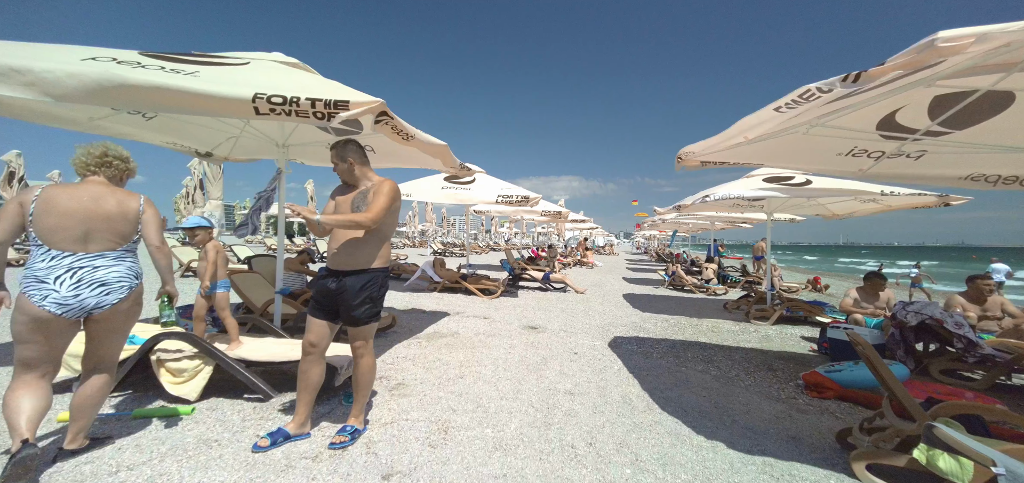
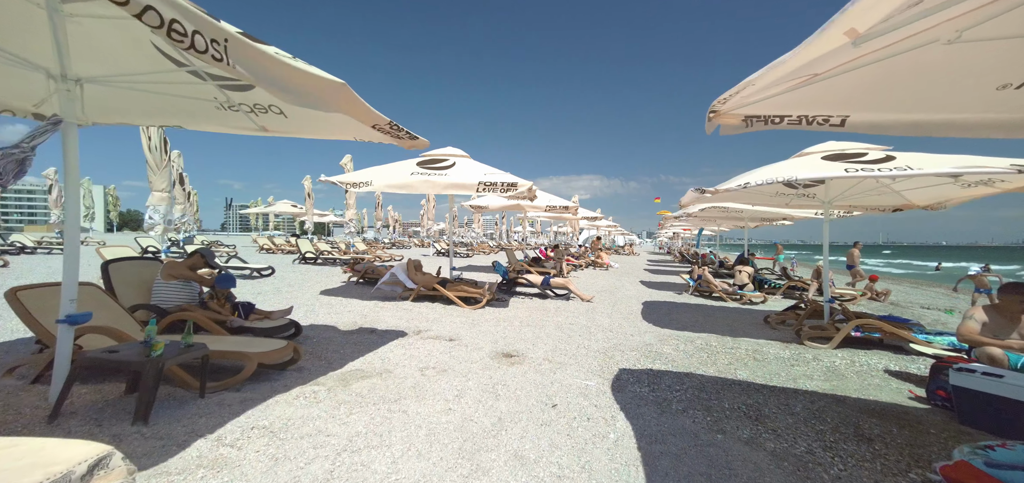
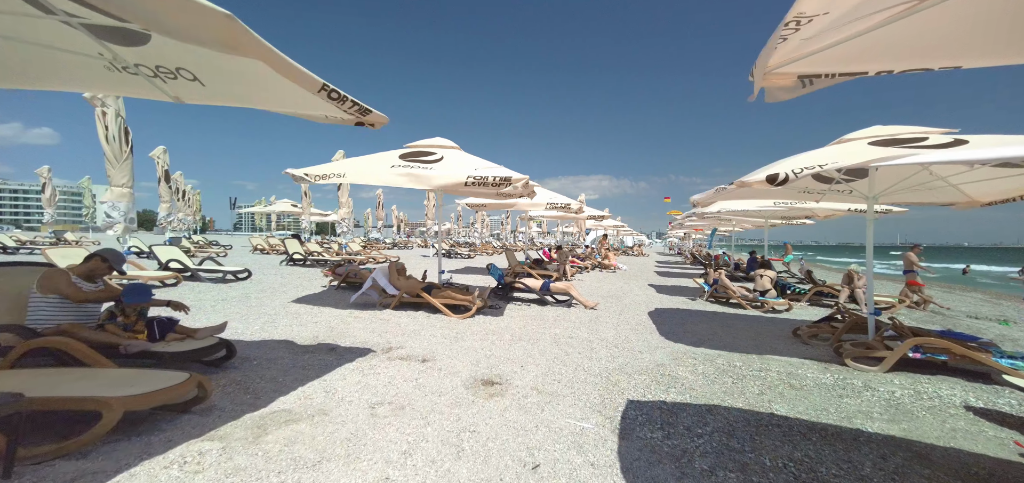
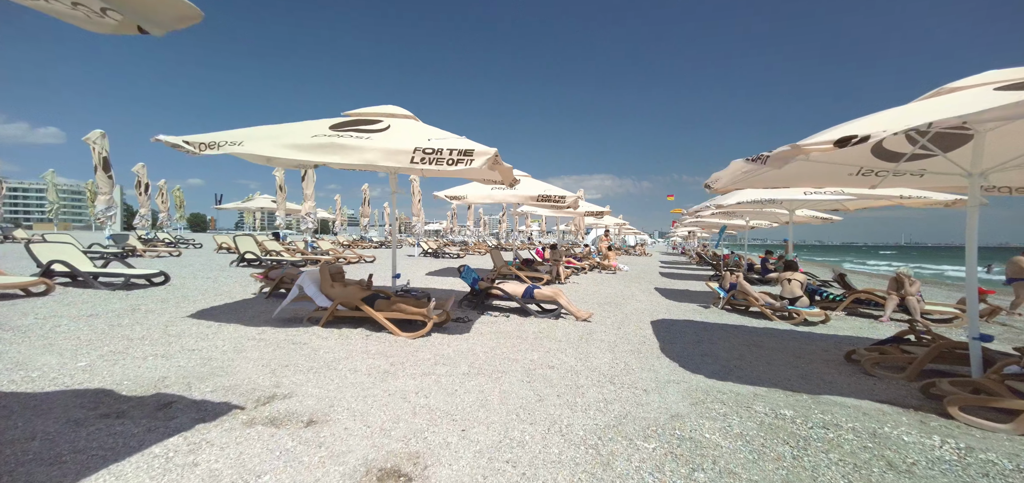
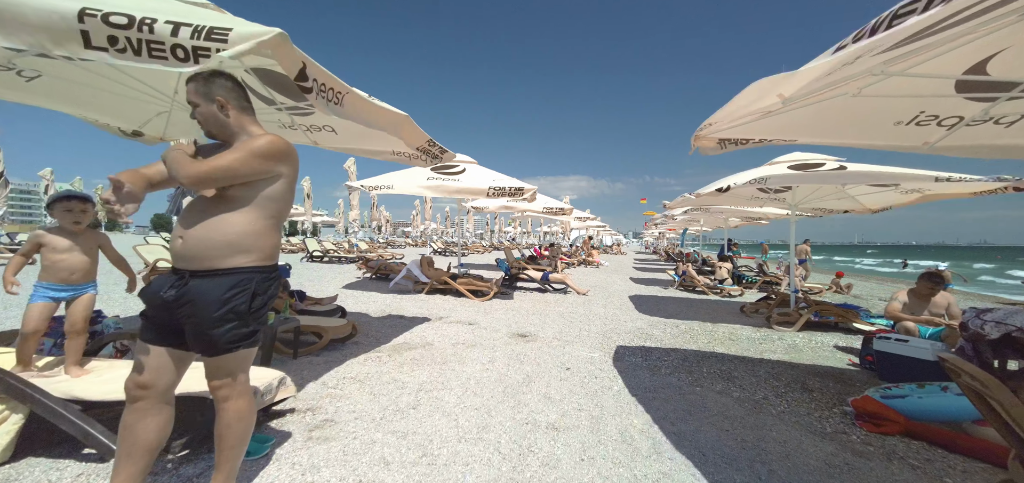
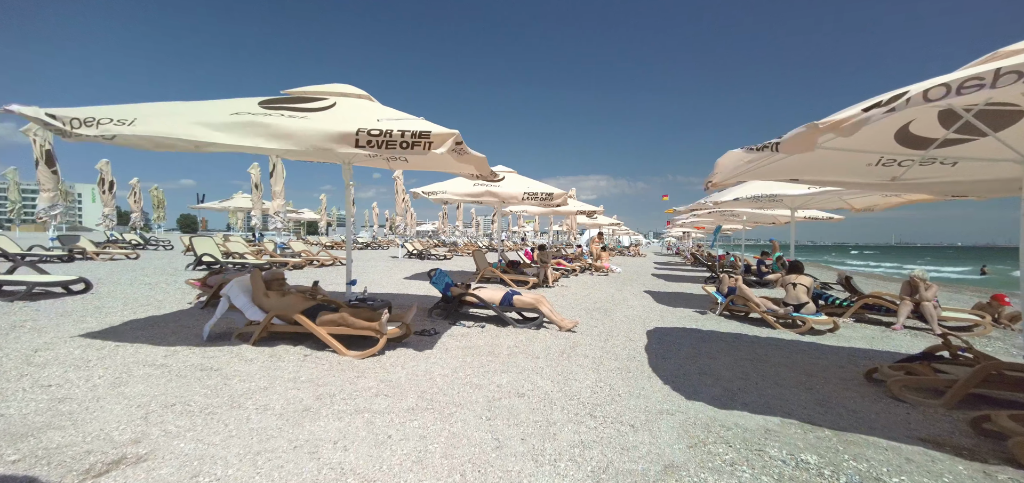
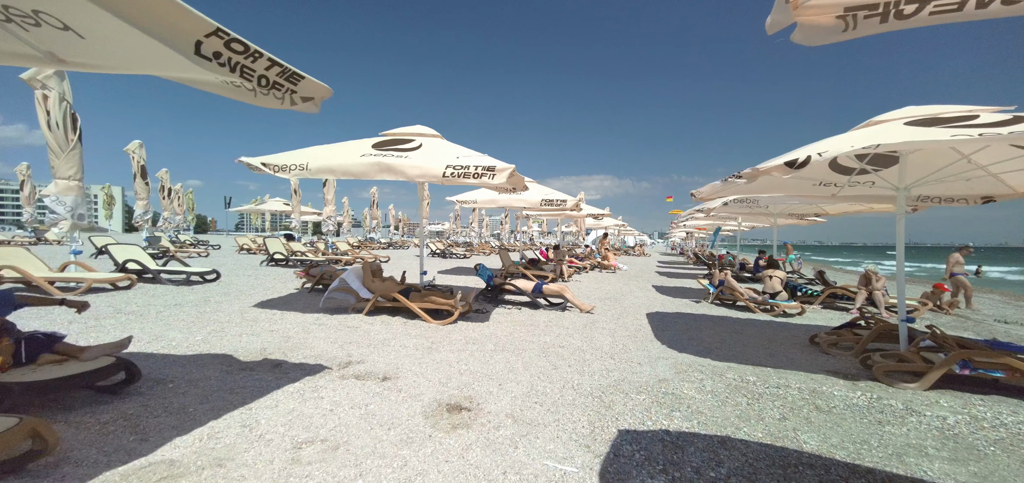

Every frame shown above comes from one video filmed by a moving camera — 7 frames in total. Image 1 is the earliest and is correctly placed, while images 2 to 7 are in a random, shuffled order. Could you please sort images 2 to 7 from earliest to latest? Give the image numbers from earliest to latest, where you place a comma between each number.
5, 2, 3, 7, 4, 6
